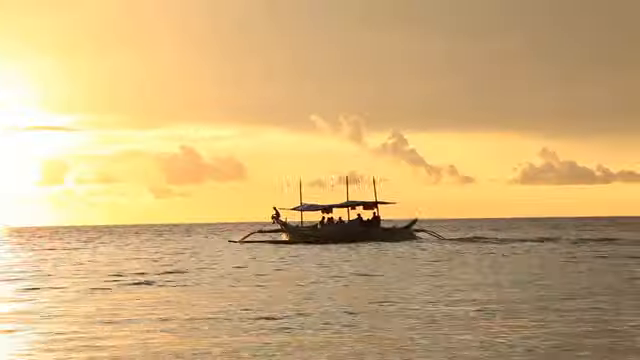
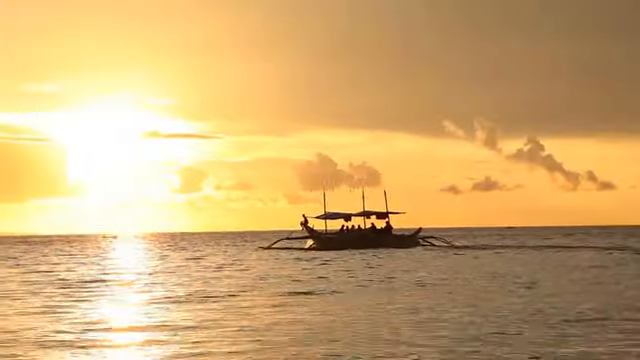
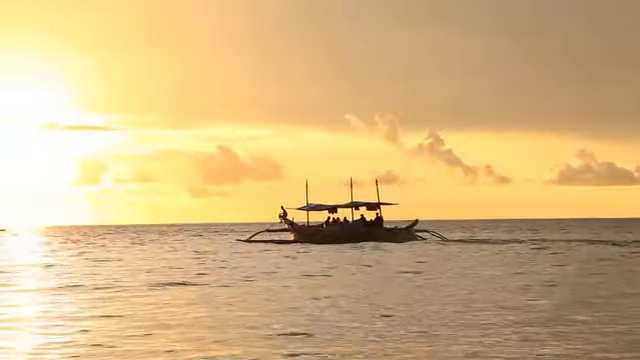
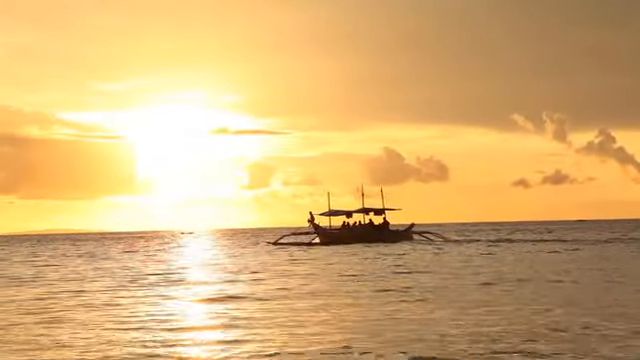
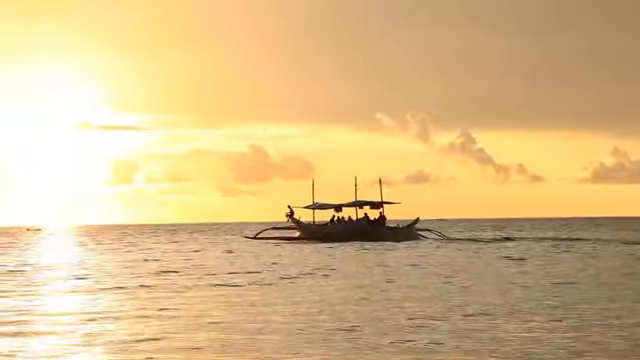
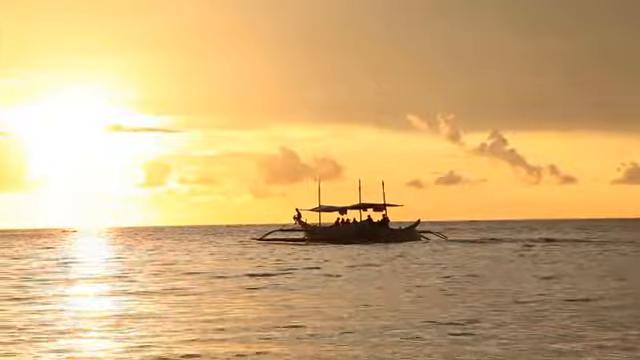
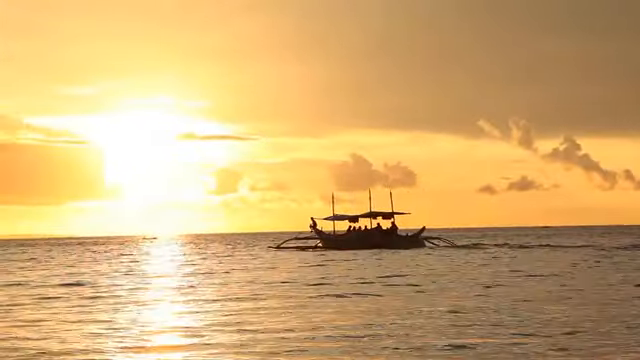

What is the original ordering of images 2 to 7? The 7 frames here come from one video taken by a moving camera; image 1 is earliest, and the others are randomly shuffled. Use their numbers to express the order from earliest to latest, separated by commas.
3, 5, 6, 2, 7, 4
